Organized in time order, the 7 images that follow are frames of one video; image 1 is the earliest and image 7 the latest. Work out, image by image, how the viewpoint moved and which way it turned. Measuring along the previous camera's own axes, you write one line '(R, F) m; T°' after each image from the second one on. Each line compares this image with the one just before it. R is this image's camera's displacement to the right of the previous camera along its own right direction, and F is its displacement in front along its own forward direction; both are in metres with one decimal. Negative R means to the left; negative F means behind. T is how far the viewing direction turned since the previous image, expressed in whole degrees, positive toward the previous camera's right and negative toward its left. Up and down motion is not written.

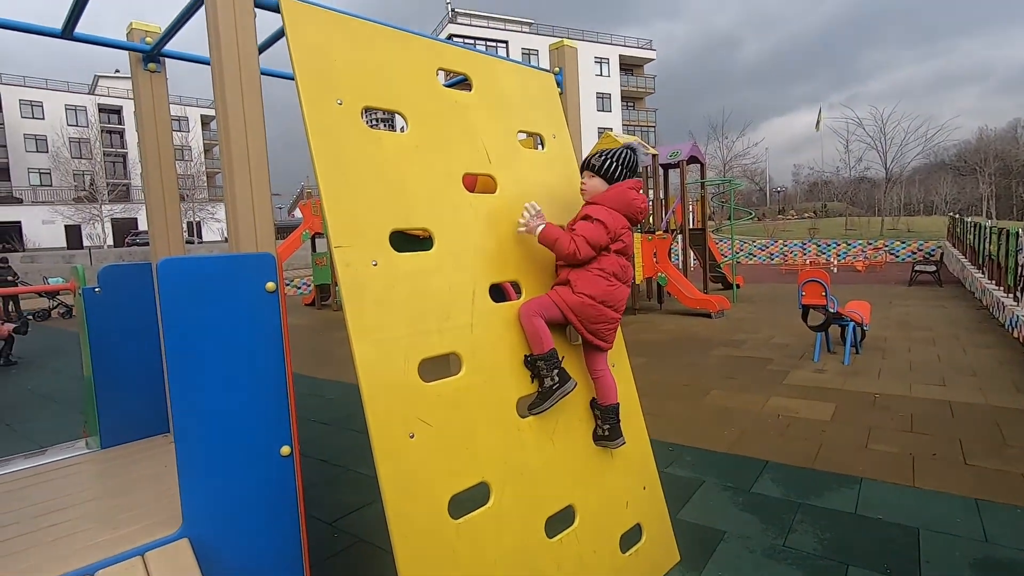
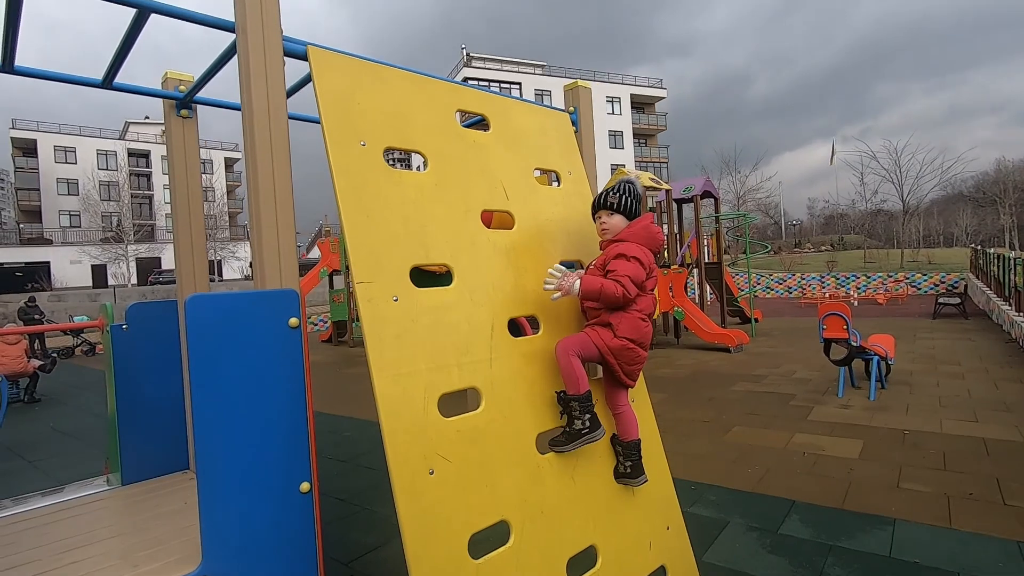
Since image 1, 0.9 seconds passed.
(0.0, 0.0) m; -2°
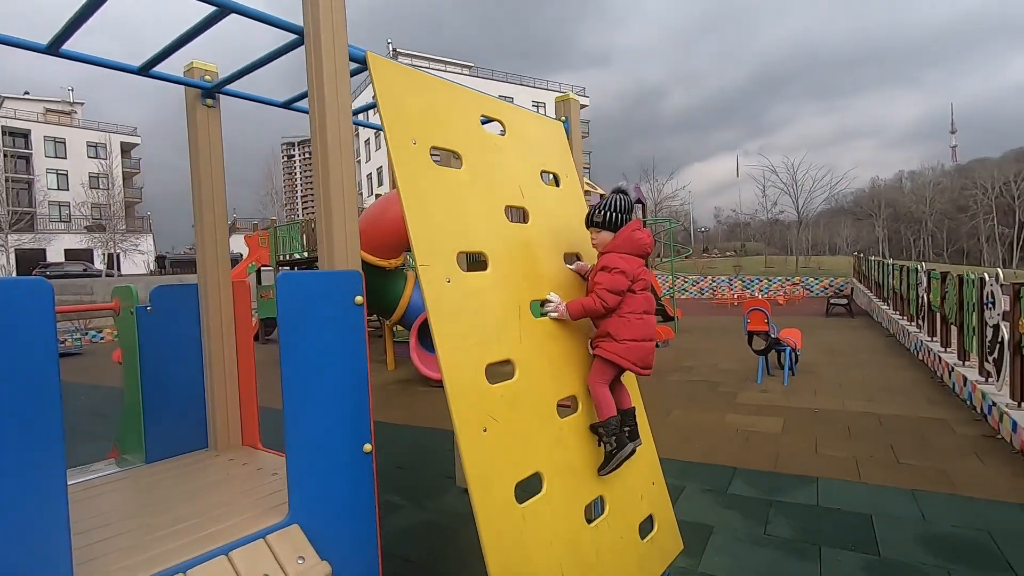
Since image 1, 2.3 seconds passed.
(-0.4, -0.3) m; +8°
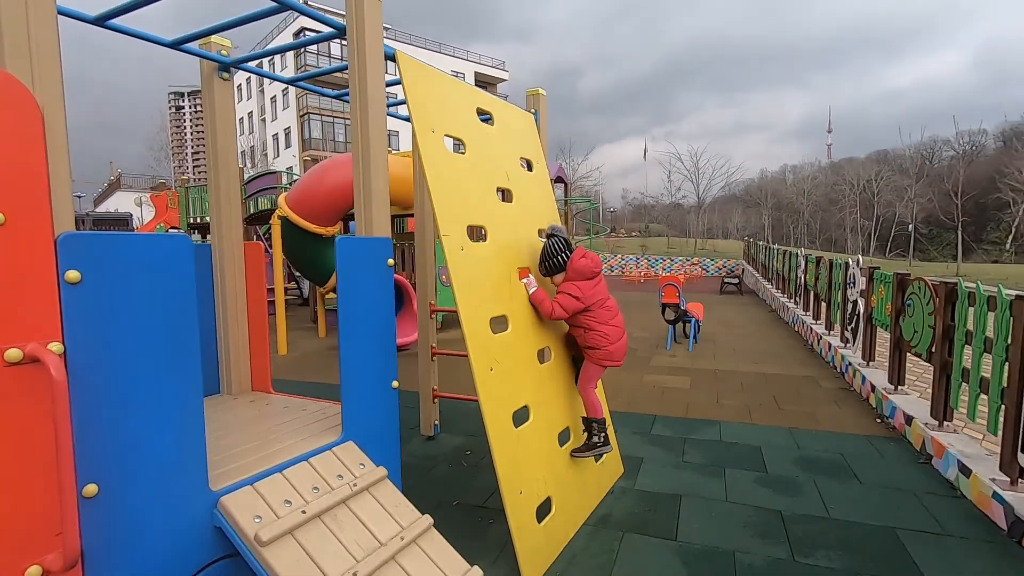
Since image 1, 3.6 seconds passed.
(-0.4, -0.5) m; +9°
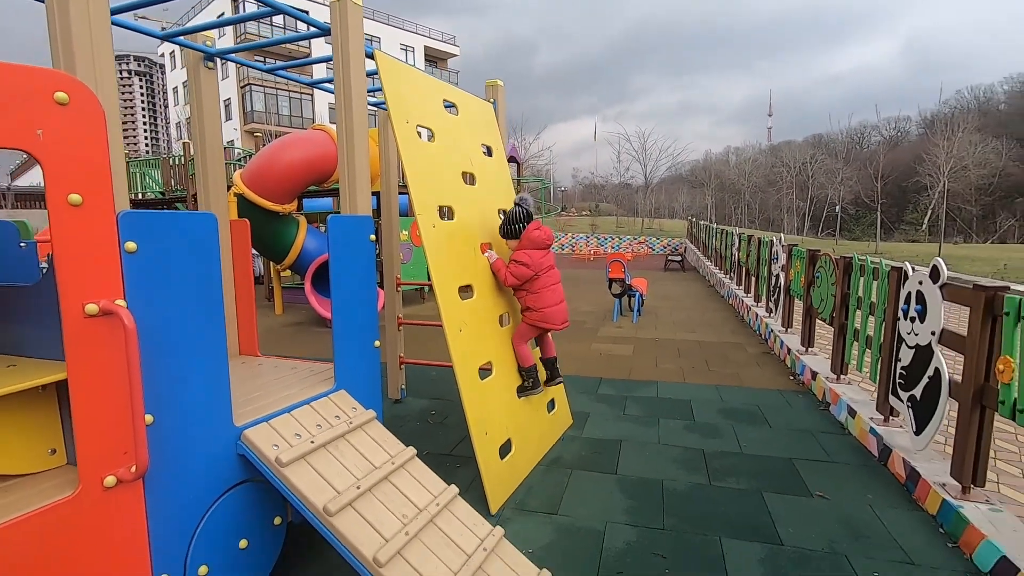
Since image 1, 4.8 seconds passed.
(-0.1, -0.4) m; +5°
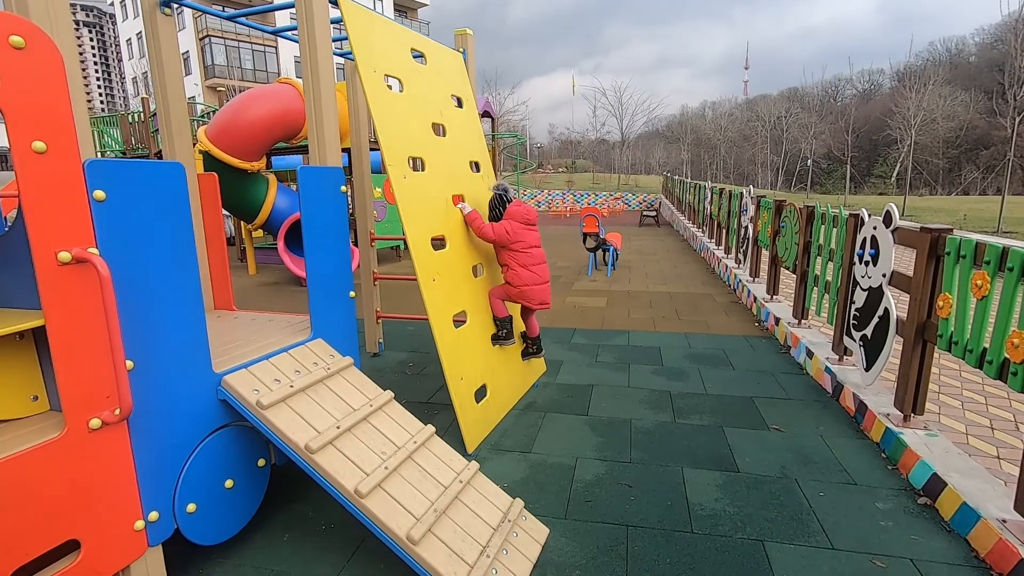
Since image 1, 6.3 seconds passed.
(0.0, -0.1) m; +2°
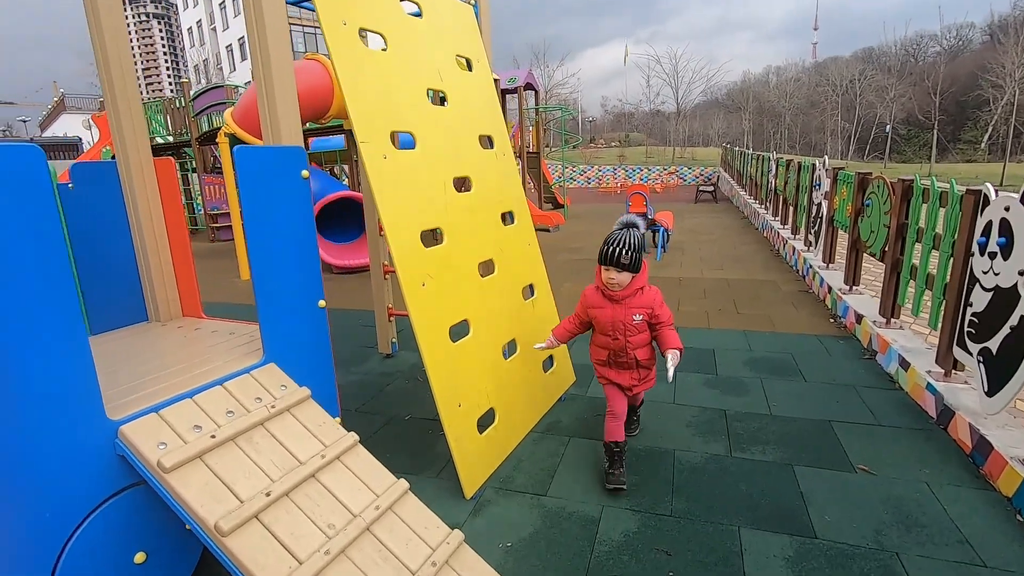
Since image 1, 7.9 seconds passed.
(+0.2, +0.6) m; -6°
